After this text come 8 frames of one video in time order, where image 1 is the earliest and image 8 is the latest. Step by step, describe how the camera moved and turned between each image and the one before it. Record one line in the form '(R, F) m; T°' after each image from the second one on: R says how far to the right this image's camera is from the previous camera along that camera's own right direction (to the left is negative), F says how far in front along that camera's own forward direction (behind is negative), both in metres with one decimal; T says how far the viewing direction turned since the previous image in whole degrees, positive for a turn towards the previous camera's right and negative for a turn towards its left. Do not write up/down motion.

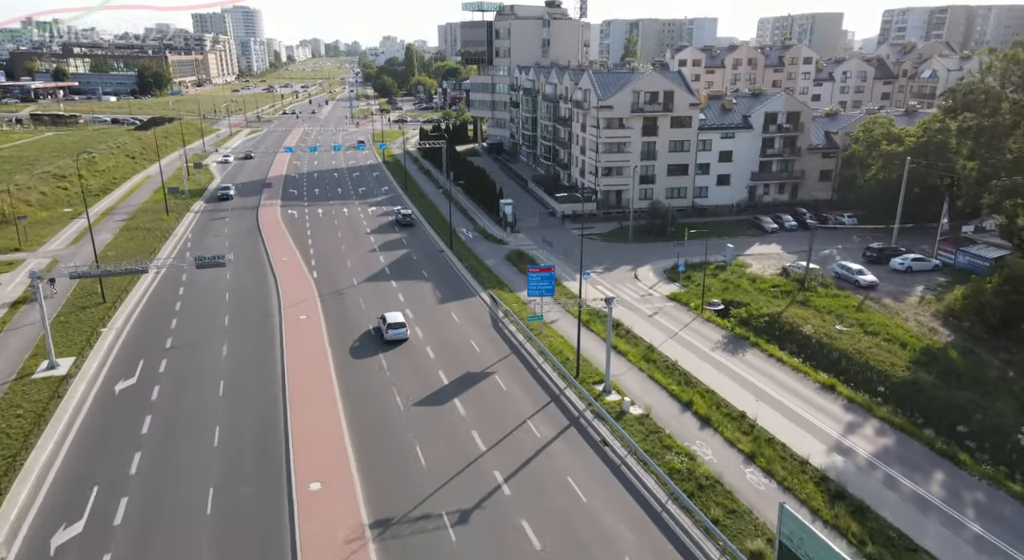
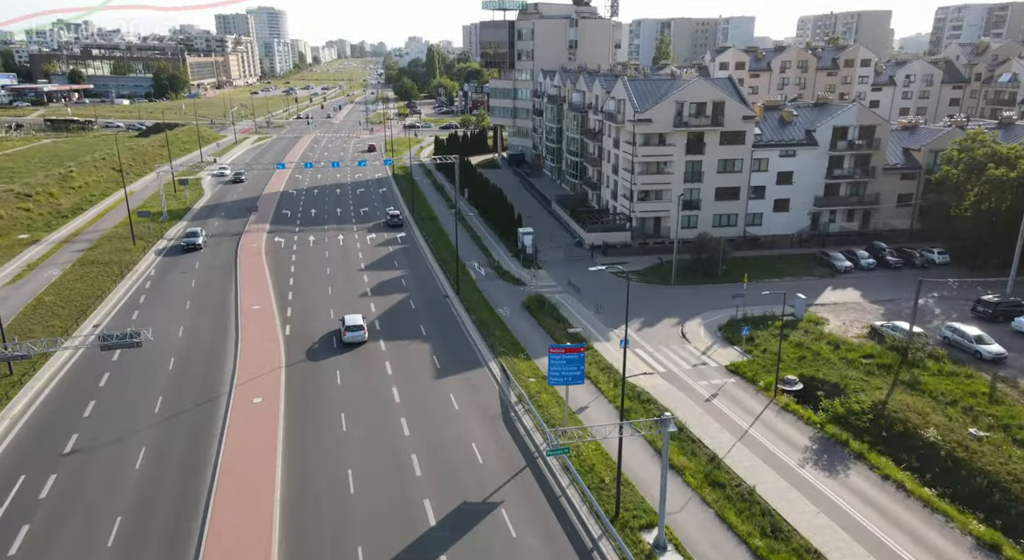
(+0.3, +10.7) m; -2°
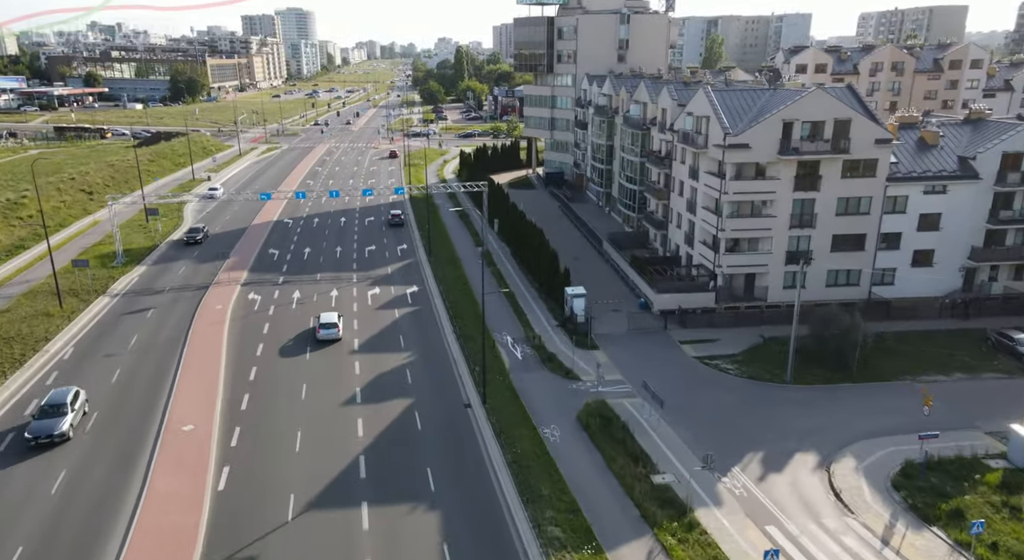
(-1.1, +15.8) m; -2°
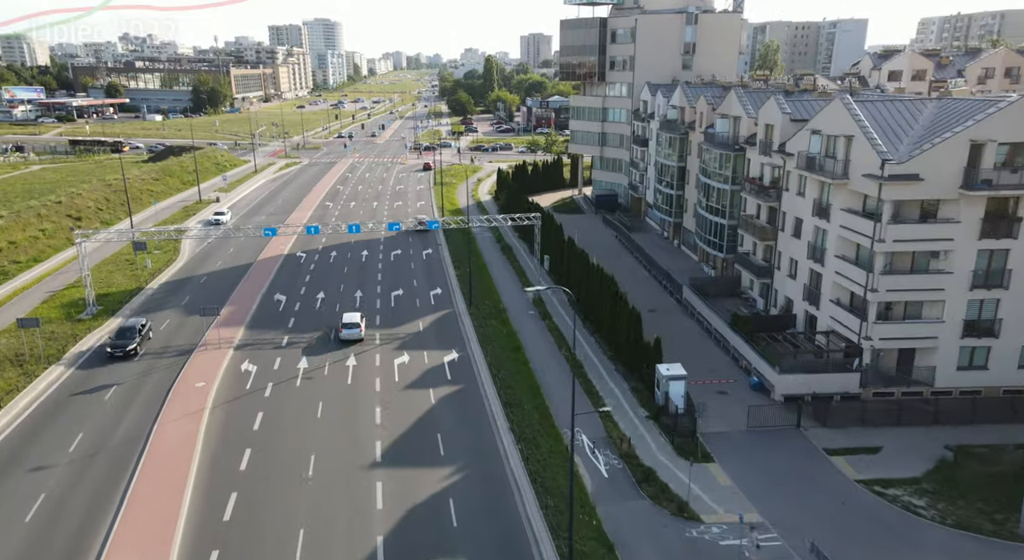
(-2.4, +12.1) m; -2°
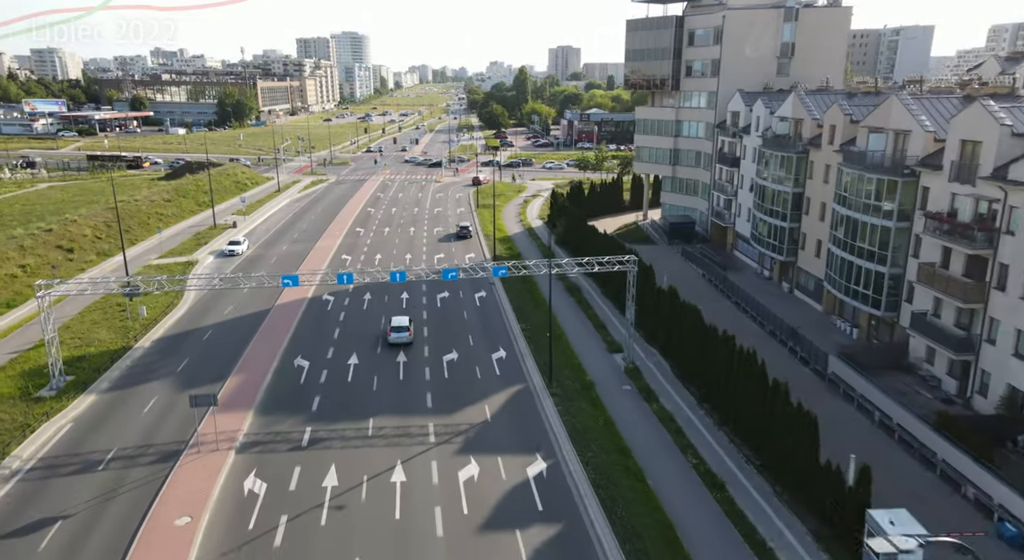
(-3.5, +12.2) m; -2°
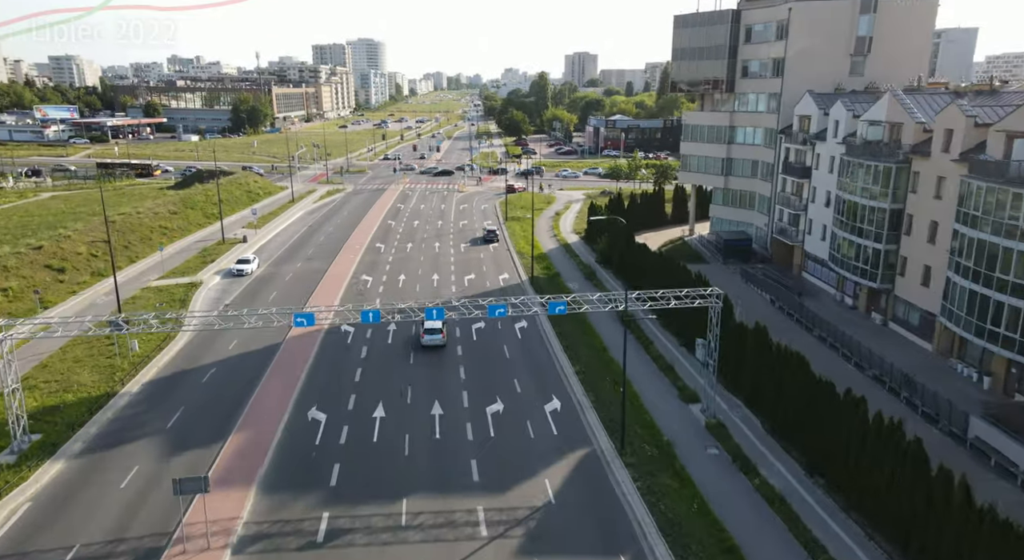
(-2.1, +7.3) m; -1°
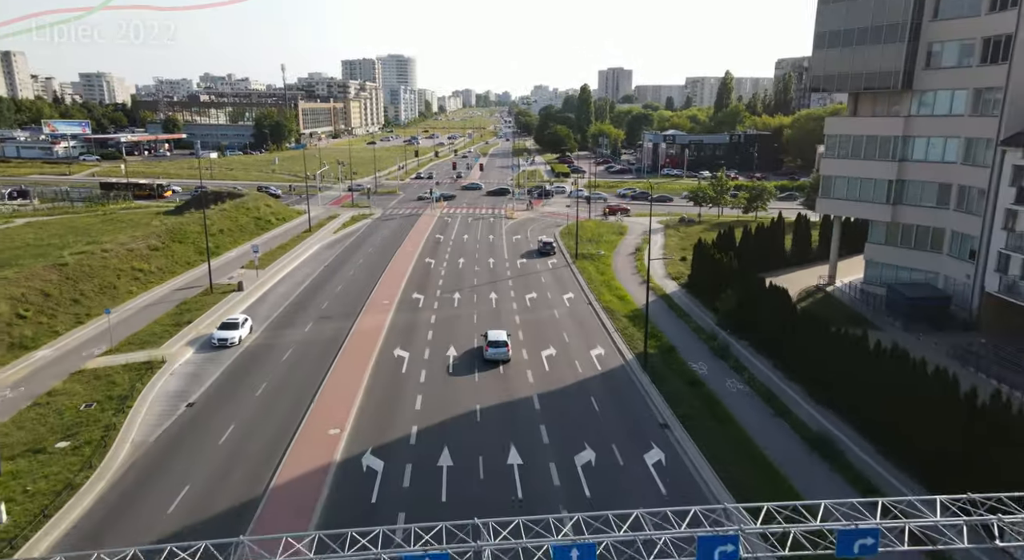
(-4.1, +19.4) m; -2°
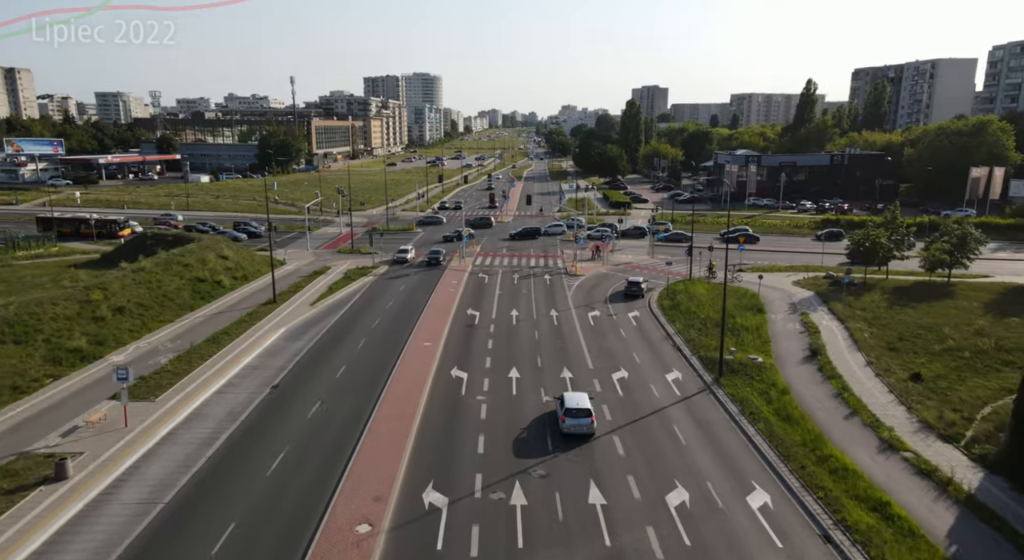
(-3.7, +31.5) m; -2°
